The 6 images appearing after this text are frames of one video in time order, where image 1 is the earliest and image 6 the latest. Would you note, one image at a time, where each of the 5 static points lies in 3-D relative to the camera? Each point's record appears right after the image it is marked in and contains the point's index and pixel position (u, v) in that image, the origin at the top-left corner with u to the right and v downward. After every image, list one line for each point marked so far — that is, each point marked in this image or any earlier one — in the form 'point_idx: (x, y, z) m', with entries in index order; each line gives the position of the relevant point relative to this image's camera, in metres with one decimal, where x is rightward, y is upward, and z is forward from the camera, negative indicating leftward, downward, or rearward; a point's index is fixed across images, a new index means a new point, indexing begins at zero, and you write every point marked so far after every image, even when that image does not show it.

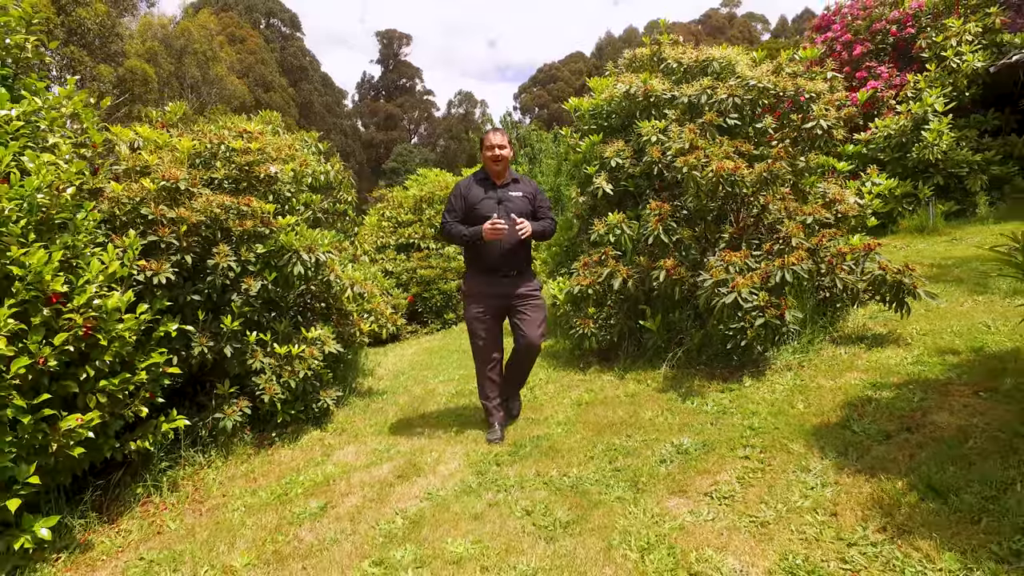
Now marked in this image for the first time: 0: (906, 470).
0: (+1.5, -0.7, +2.4) m
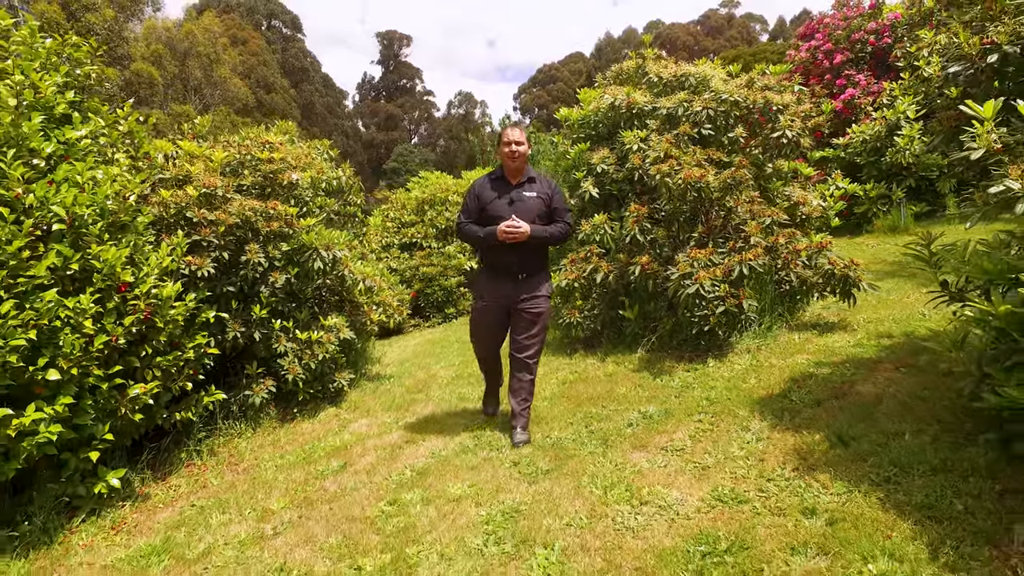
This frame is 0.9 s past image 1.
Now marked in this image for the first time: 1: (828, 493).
0: (+1.4, -0.6, +3.0) m
1: (+1.2, -0.8, +2.4) m
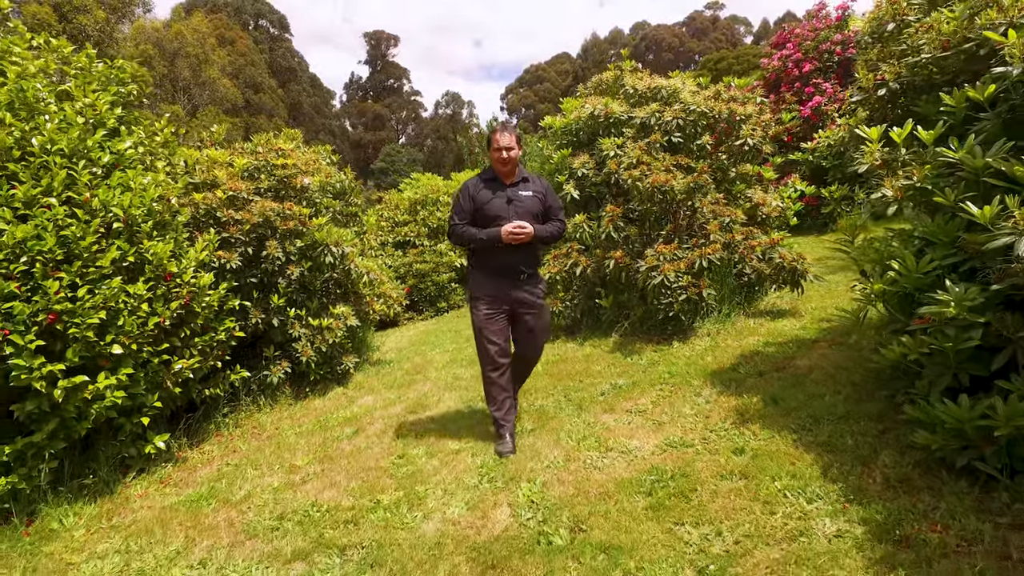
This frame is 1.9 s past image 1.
0: (+1.4, -0.6, +3.6) m
1: (+1.1, -0.7, +3.0) m
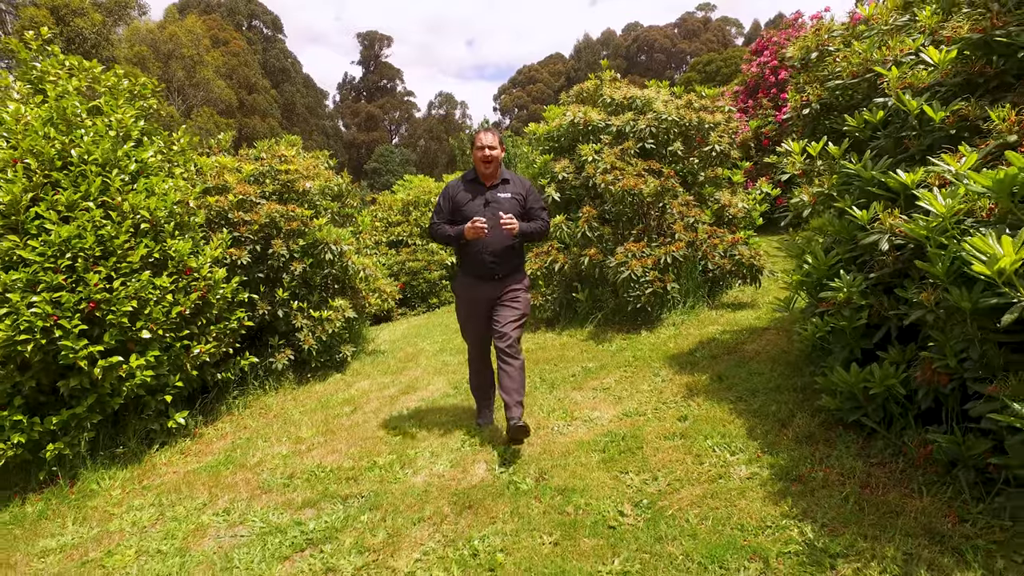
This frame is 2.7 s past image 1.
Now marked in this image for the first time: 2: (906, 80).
0: (+1.3, -0.5, +4.1) m
1: (+1.0, -0.6, +3.5) m
2: (+1.7, +0.9, +2.8) m
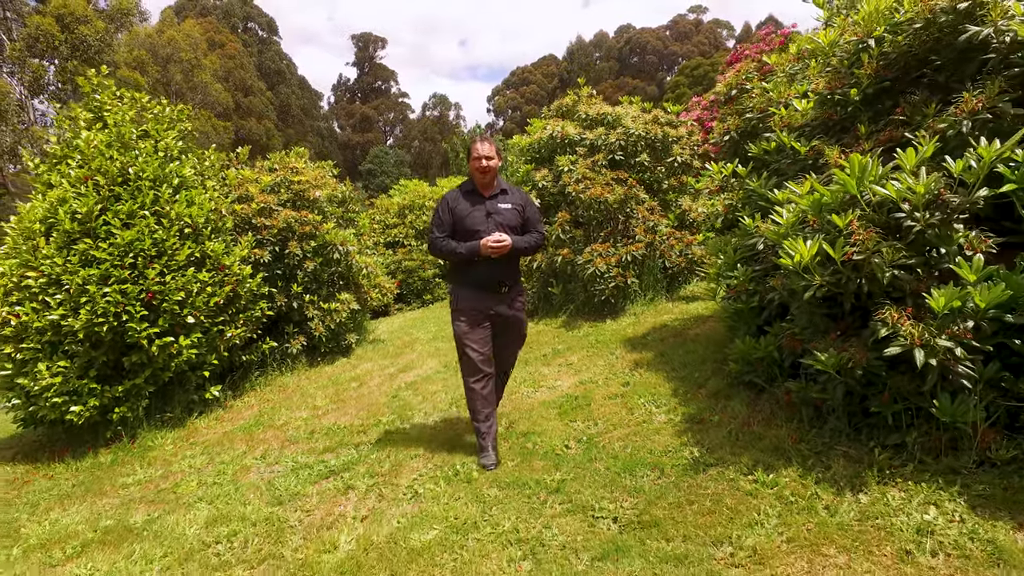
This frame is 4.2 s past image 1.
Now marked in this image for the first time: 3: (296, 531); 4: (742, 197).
0: (+1.1, -0.5, +4.9) m
1: (+0.9, -0.6, +4.3) m
2: (+1.6, +0.9, +3.6) m
3: (-1.0, -1.1, +2.8) m
4: (+1.4, +0.6, +3.9) m
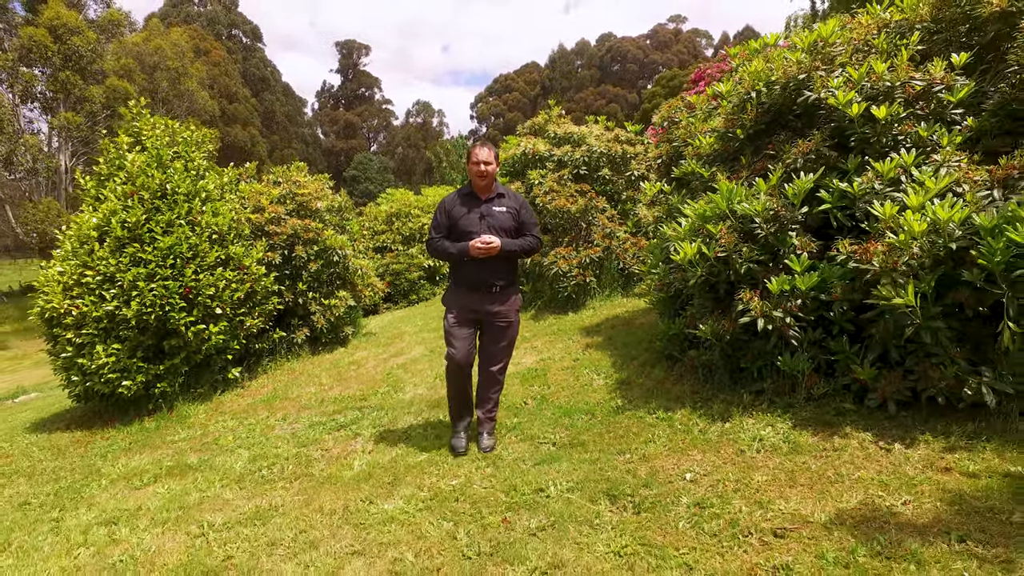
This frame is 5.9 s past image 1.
0: (+0.9, -0.4, +5.9) m
1: (+0.6, -0.6, +5.3) m
2: (+1.3, +1.0, +4.7) m
3: (-1.1, -1.0, +3.8) m
4: (+1.2, +0.6, +4.9) m
